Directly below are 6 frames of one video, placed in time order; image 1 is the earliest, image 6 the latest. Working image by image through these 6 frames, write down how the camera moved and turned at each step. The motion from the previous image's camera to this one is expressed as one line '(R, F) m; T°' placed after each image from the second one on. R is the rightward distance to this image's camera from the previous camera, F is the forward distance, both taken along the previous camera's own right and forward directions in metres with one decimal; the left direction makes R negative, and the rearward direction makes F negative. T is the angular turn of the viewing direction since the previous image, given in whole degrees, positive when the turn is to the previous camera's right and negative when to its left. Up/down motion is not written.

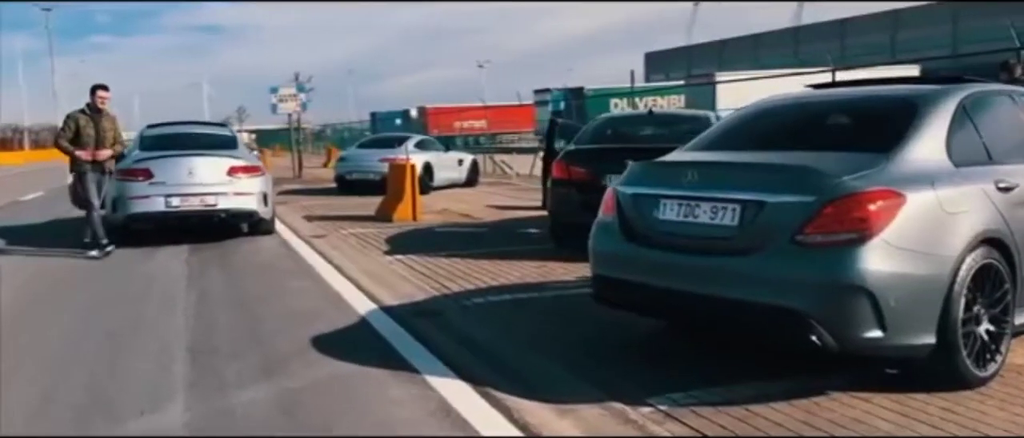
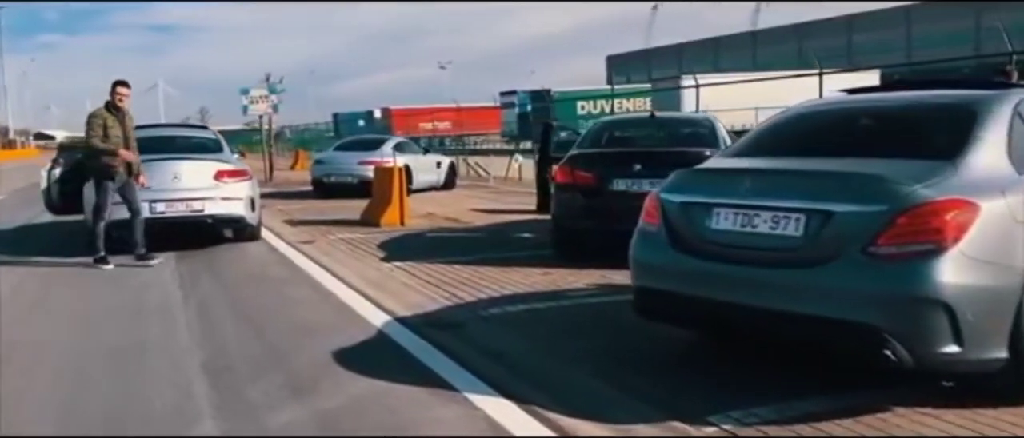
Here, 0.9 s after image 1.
(-0.4, +0.3) m; +2°
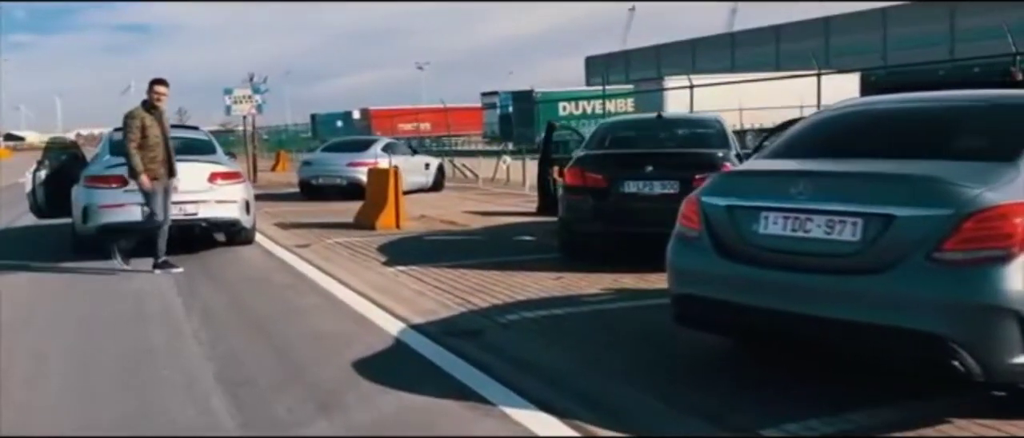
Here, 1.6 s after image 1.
(-0.3, +0.2) m; +1°
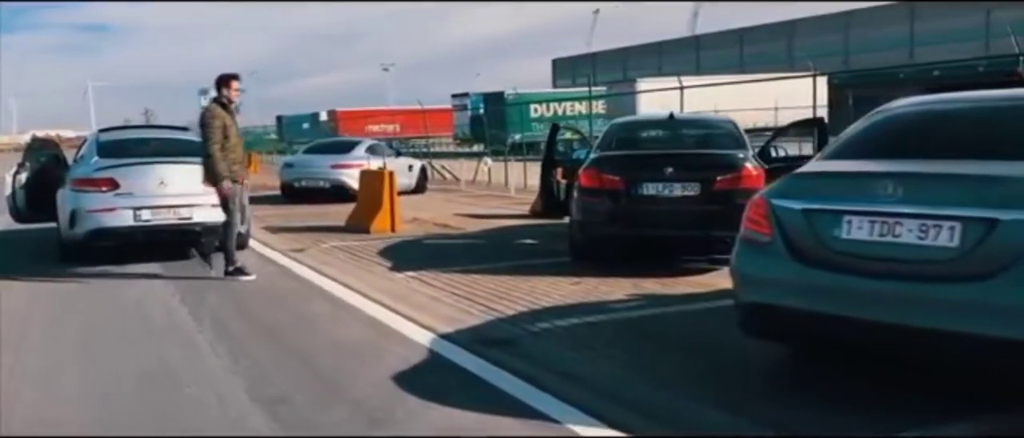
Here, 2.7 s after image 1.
(-0.4, +0.3) m; +2°
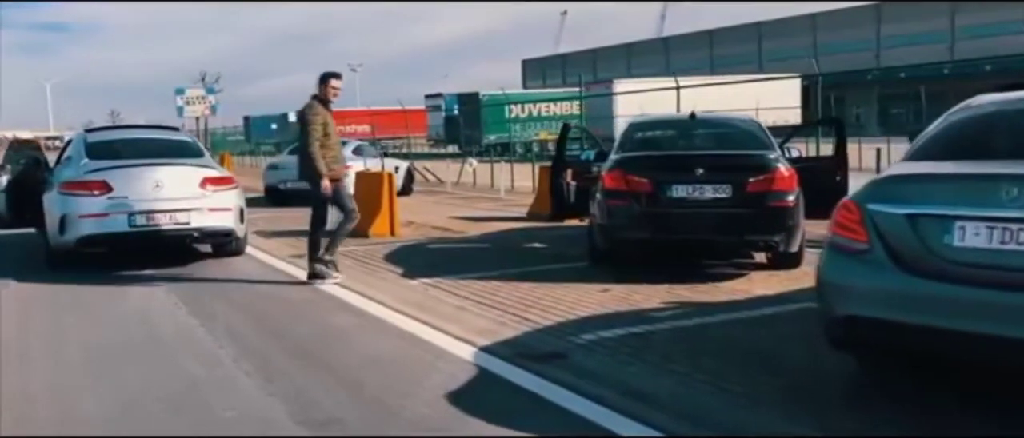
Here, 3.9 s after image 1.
(-0.5, +0.4) m; +2°
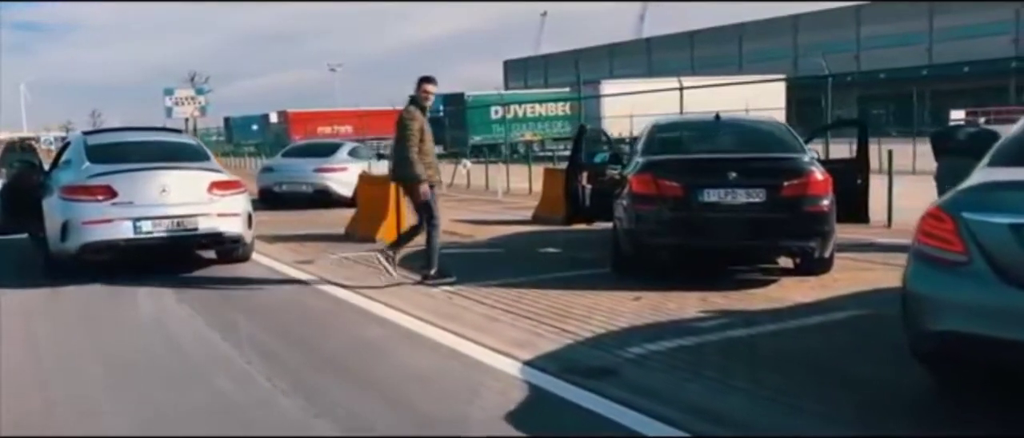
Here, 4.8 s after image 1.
(-0.4, +0.3) m; +1°
